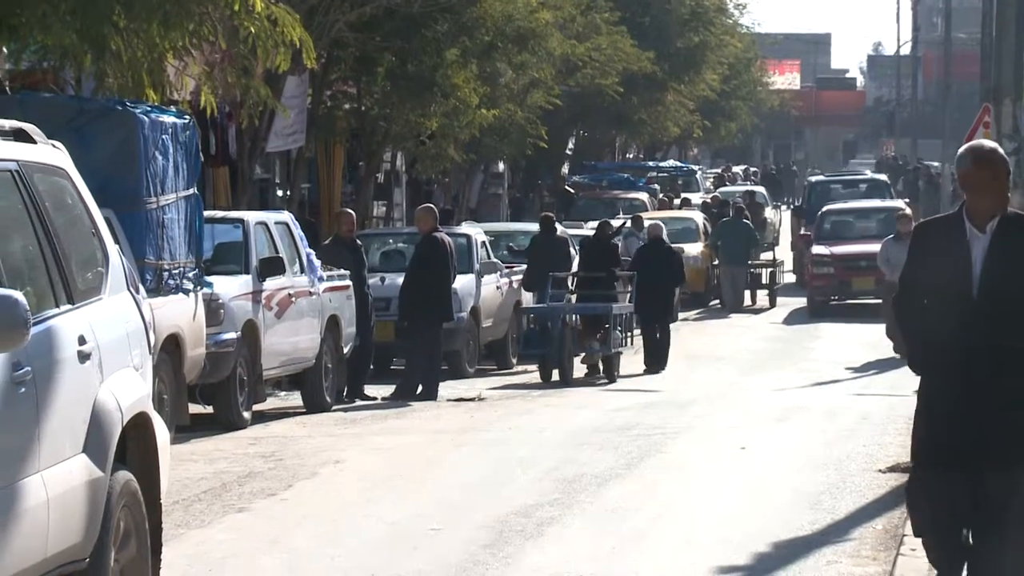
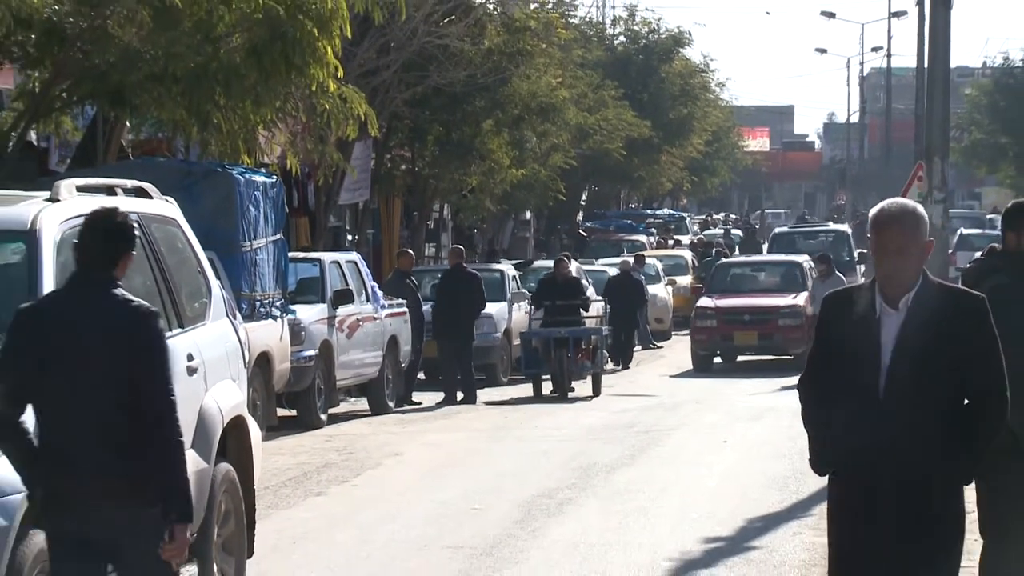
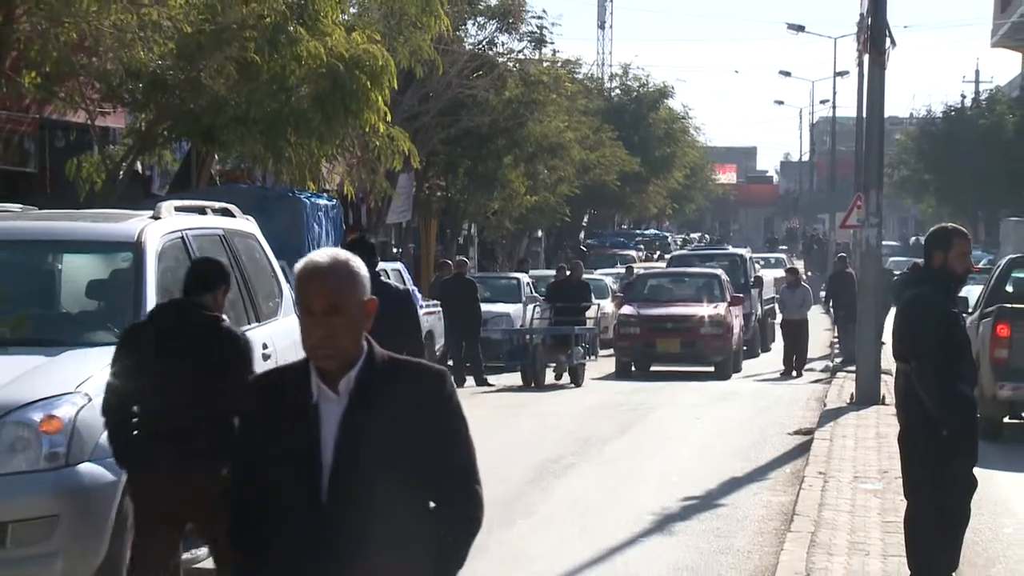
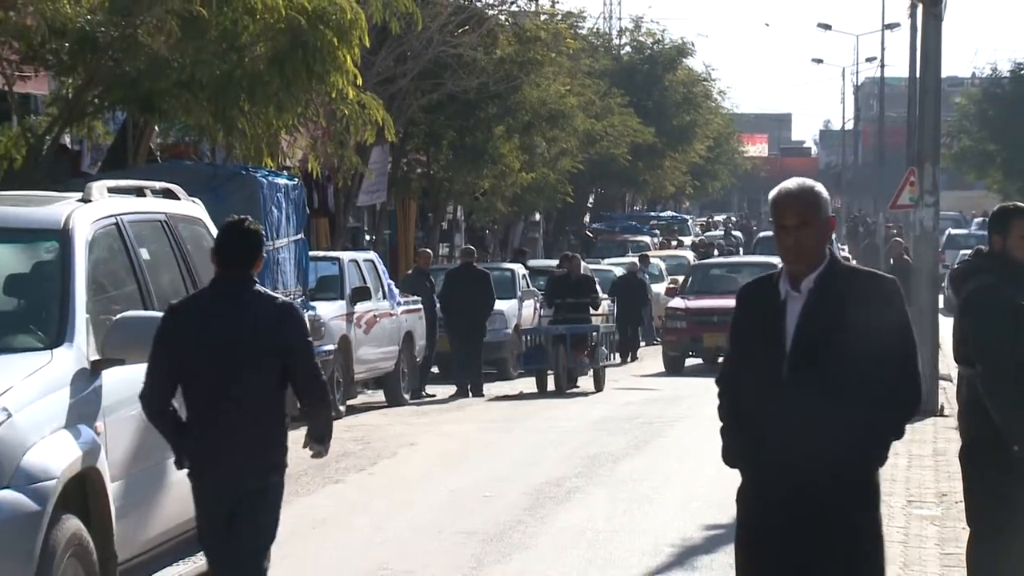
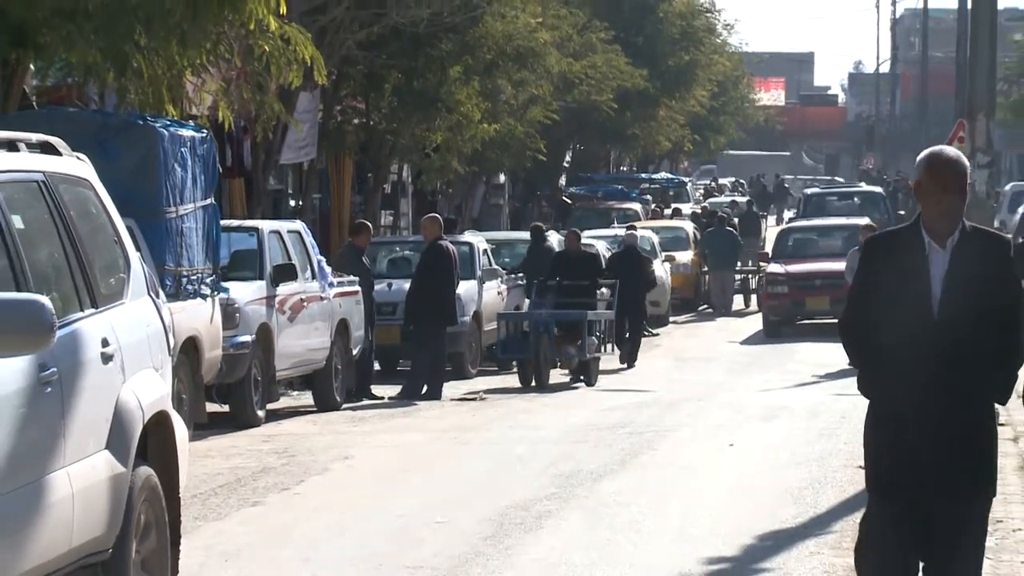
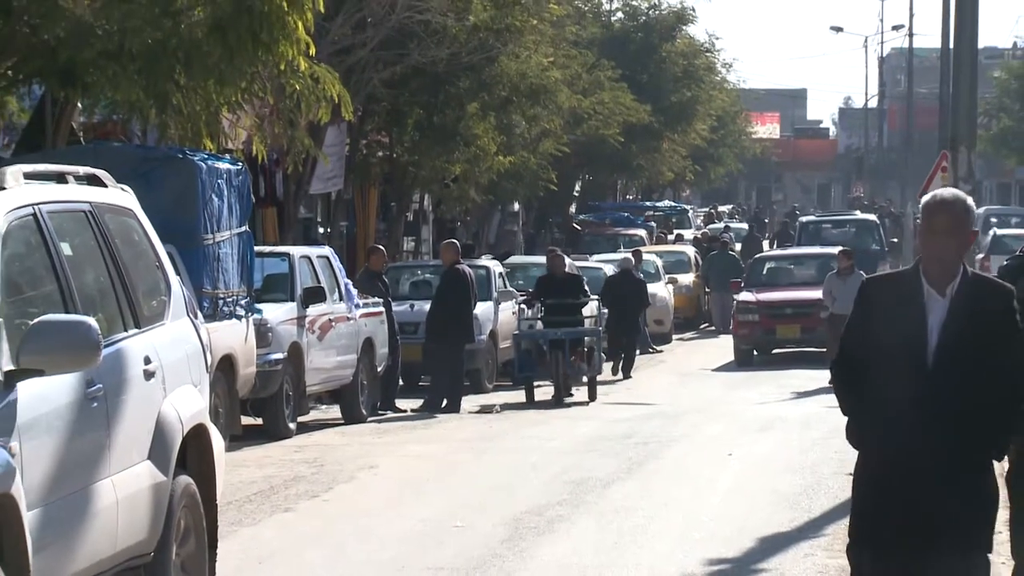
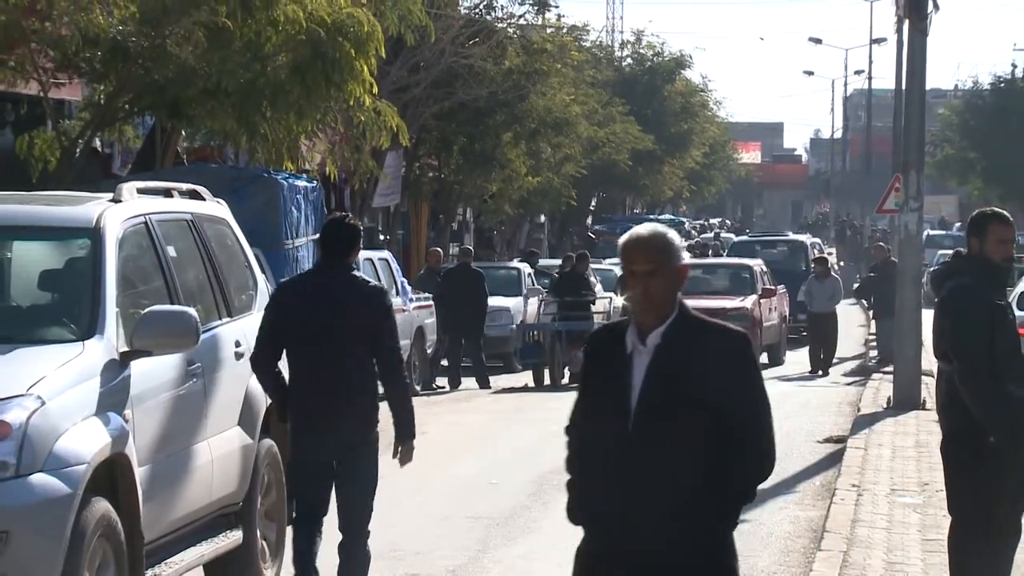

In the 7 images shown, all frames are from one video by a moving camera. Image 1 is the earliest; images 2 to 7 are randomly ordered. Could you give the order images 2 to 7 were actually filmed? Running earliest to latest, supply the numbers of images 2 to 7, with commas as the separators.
5, 6, 2, 4, 7, 3
